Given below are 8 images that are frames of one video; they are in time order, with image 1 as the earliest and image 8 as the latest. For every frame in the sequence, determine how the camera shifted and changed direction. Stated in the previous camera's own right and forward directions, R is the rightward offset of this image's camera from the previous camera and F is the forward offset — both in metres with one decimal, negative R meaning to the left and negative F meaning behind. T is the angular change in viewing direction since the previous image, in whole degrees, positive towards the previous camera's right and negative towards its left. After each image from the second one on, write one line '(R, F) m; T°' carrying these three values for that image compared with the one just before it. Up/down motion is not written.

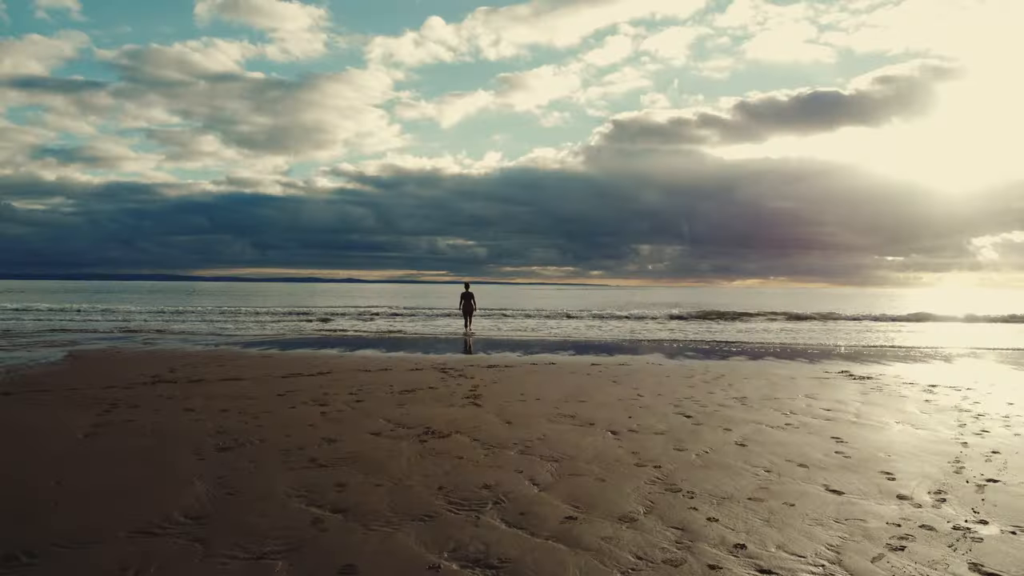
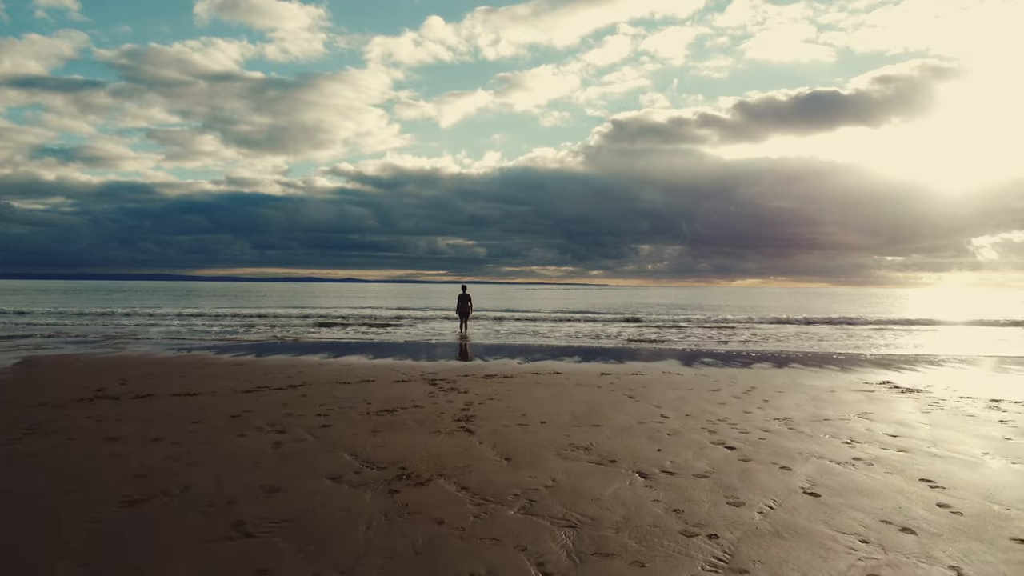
(0.0, +1.4) m; 0°
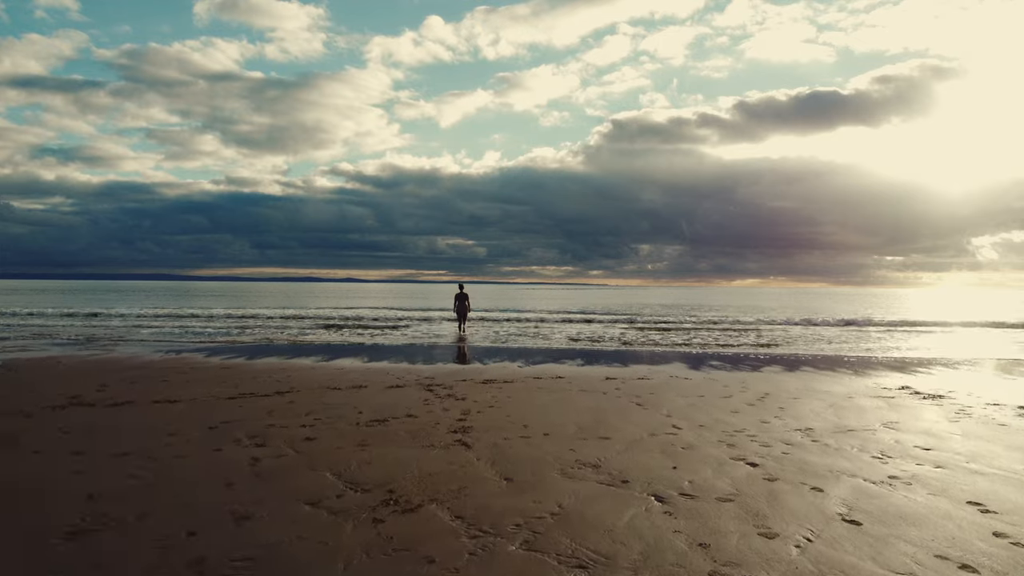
(-0.4, -1.2) m; 0°
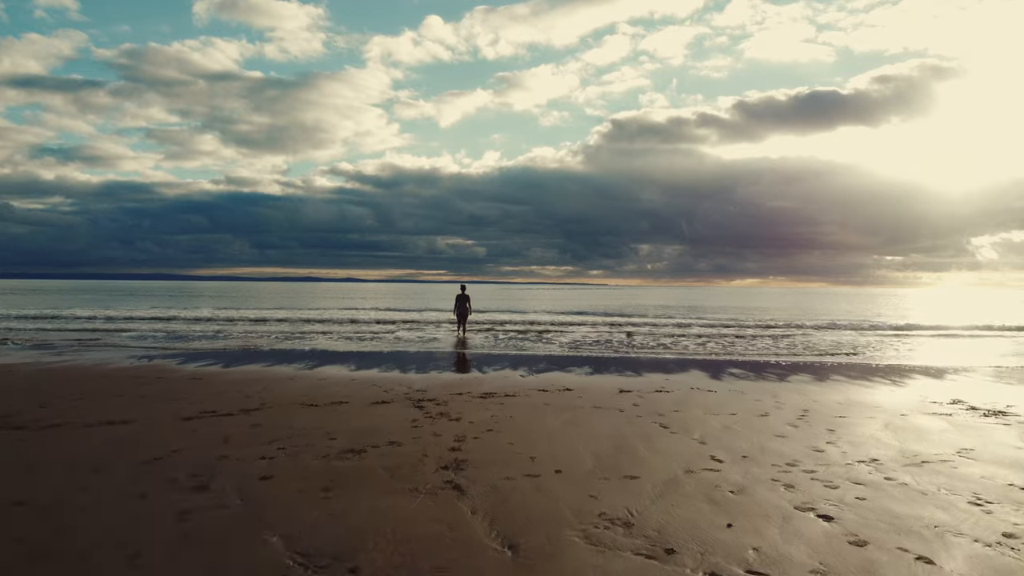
(-0.1, +0.6) m; 0°
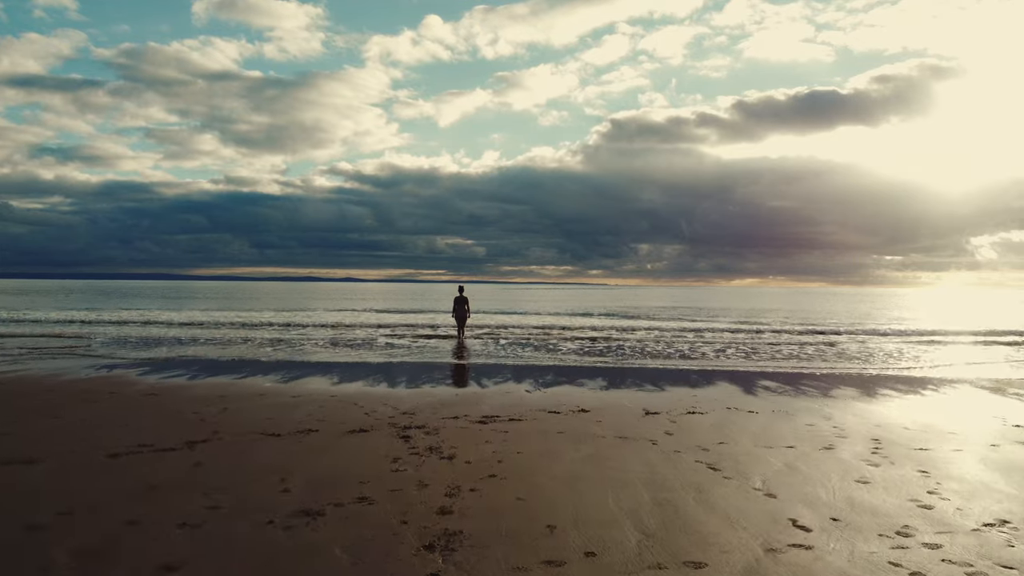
(-0.1, +1.1) m; 0°
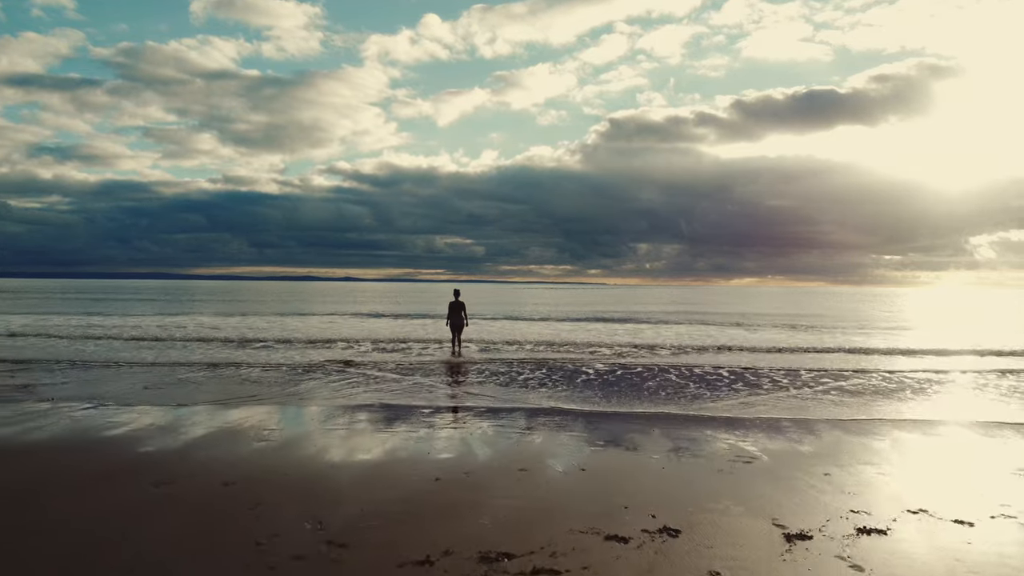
(-0.6, +2.6) m; 0°
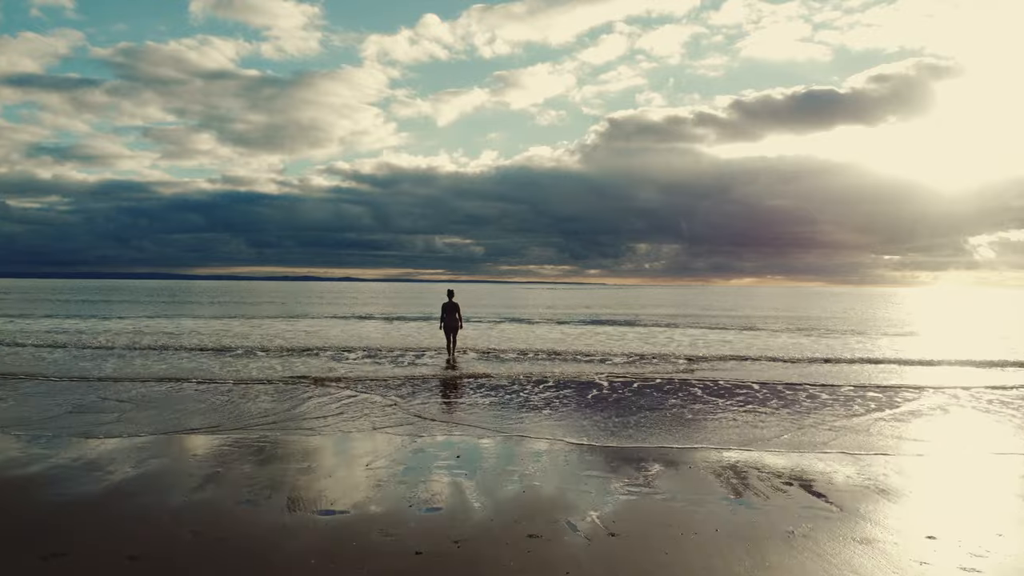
(-0.2, +2.1) m; 0°
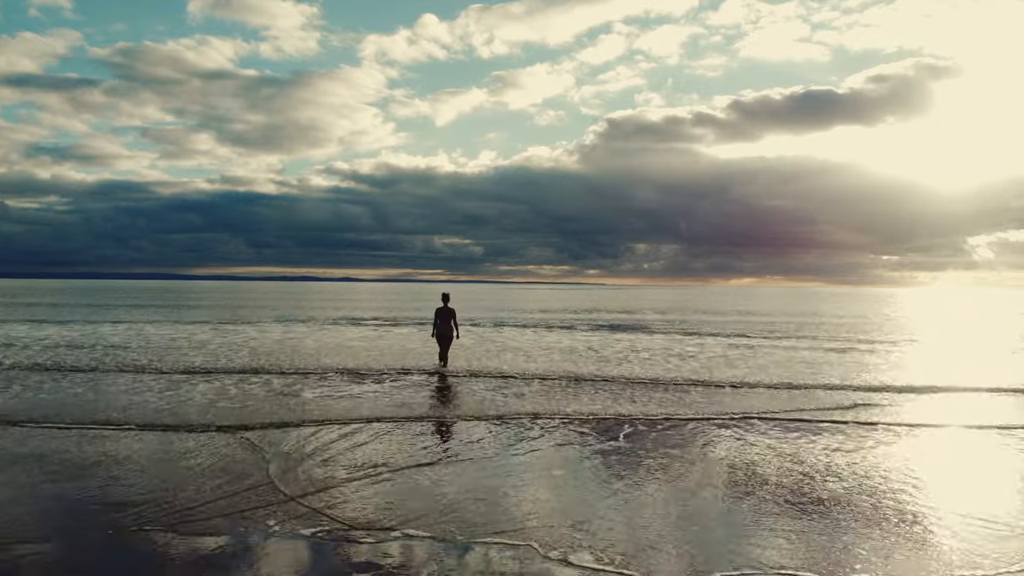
(-0.1, +3.3) m; 0°
